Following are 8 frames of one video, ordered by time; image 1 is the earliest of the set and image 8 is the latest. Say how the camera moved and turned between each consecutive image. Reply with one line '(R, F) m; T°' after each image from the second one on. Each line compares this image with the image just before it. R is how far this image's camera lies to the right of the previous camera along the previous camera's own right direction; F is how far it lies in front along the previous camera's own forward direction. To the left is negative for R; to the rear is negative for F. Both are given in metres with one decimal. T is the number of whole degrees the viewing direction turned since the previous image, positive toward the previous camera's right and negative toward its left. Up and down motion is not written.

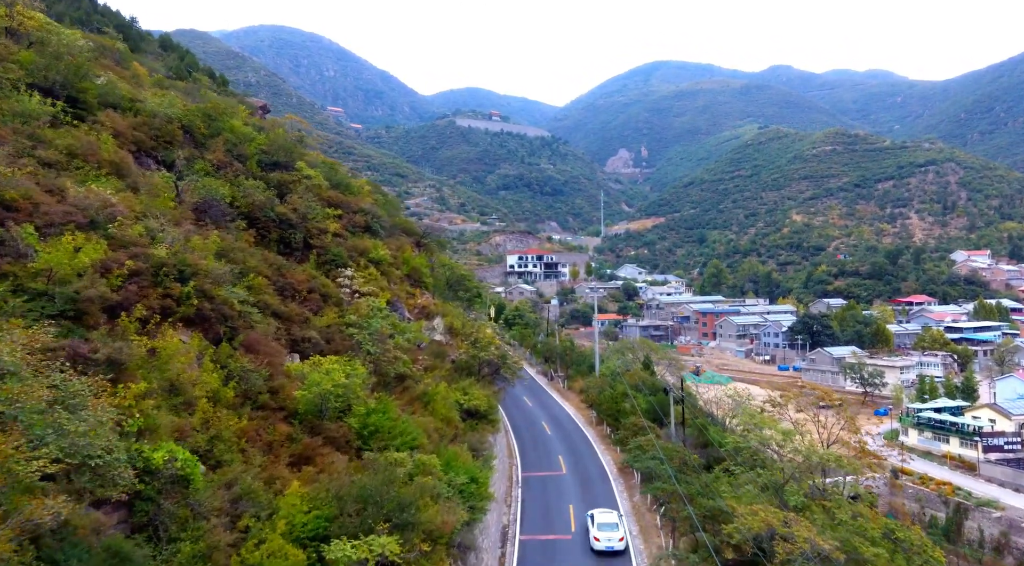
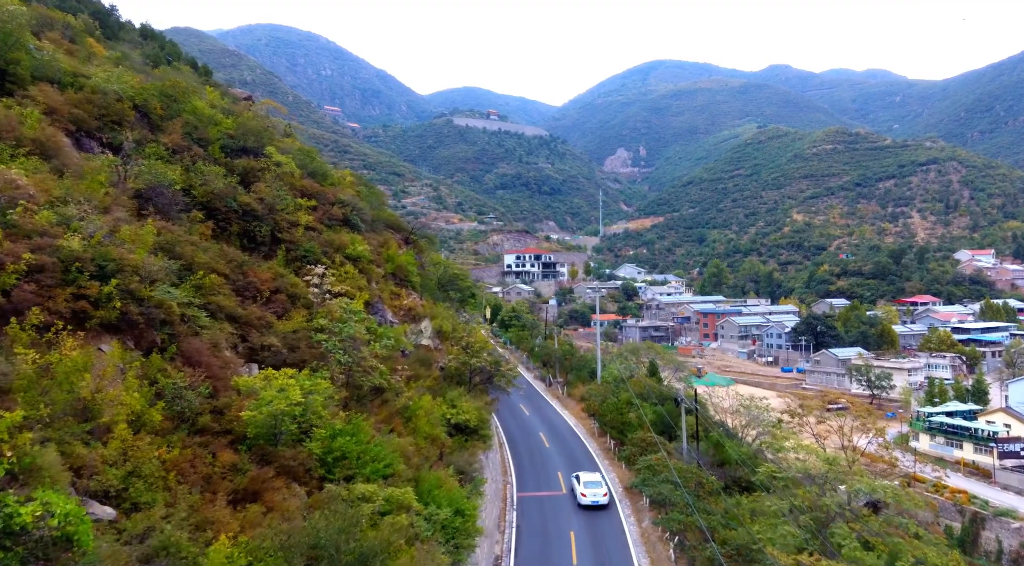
(0.0, +1.0) m; 0°
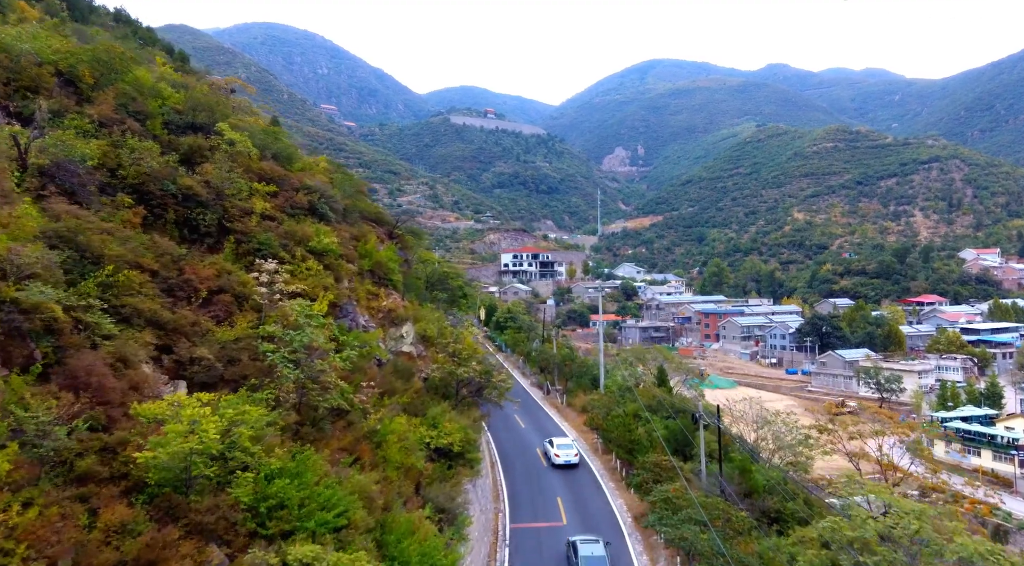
(+0.1, +1.3) m; 0°
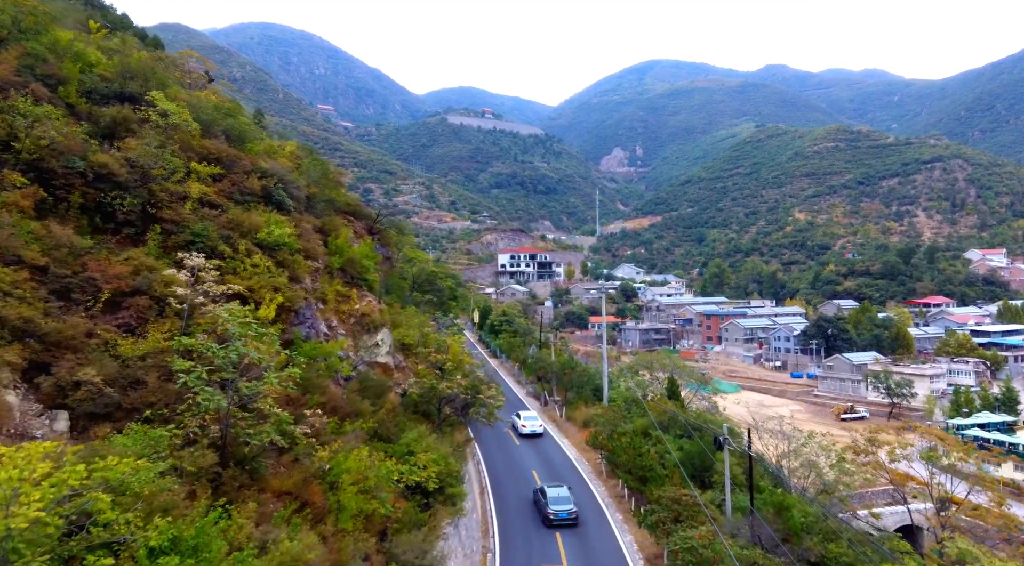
(+0.1, +1.3) m; 0°
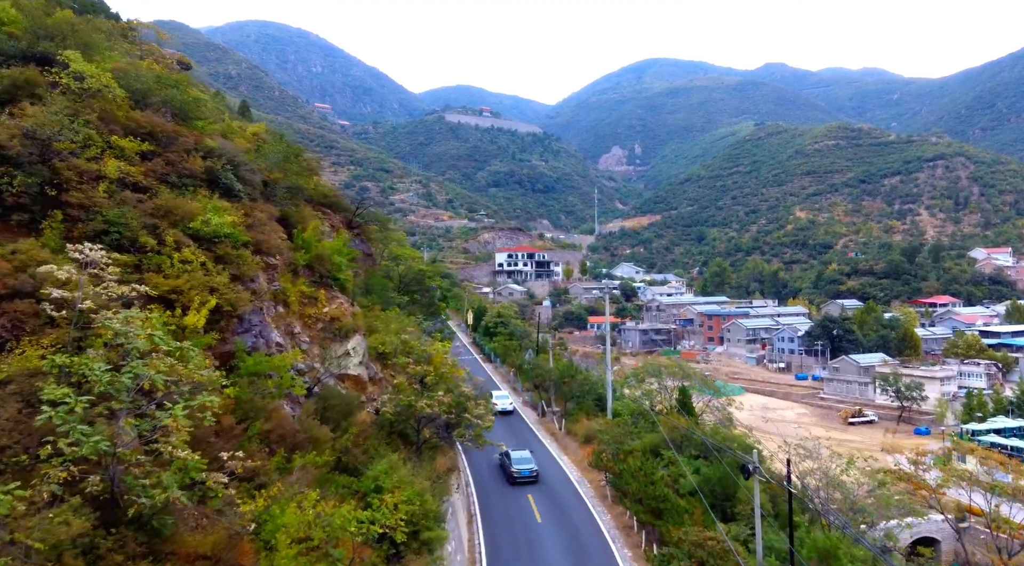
(+0.1, +1.1) m; 0°
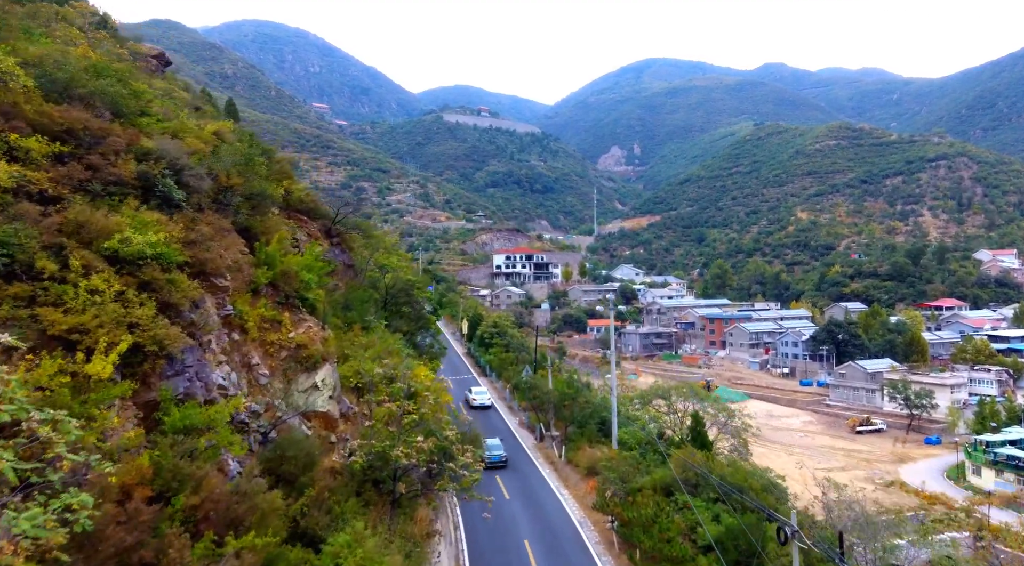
(0.0, +1.0) m; 0°
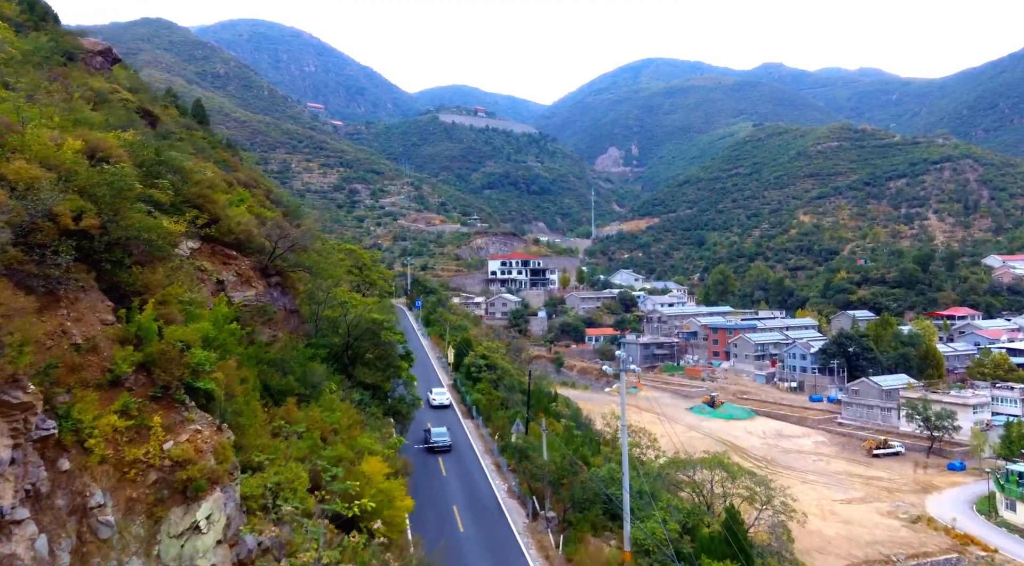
(+0.1, +2.0) m; 0°
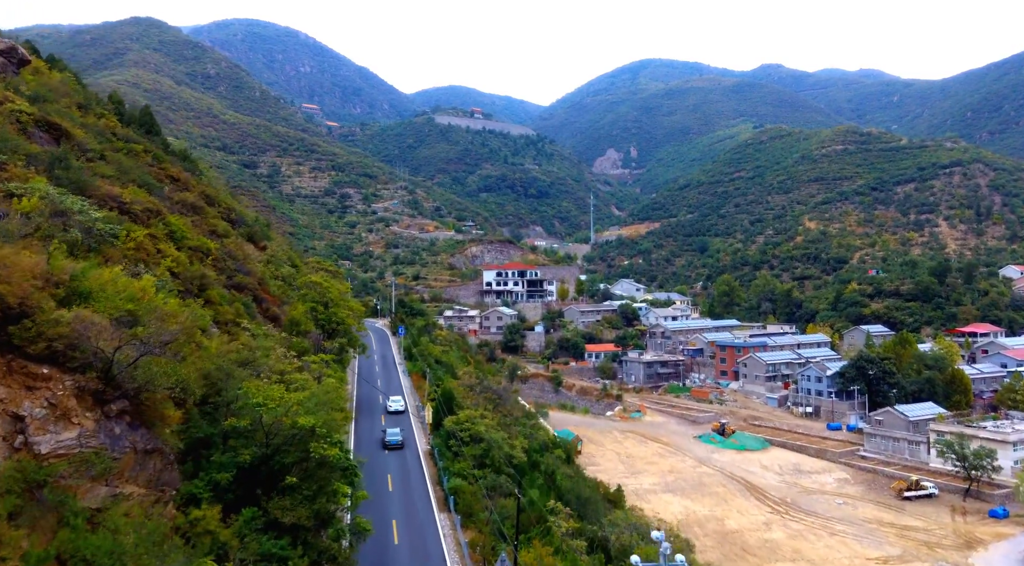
(+0.1, +2.8) m; 0°
